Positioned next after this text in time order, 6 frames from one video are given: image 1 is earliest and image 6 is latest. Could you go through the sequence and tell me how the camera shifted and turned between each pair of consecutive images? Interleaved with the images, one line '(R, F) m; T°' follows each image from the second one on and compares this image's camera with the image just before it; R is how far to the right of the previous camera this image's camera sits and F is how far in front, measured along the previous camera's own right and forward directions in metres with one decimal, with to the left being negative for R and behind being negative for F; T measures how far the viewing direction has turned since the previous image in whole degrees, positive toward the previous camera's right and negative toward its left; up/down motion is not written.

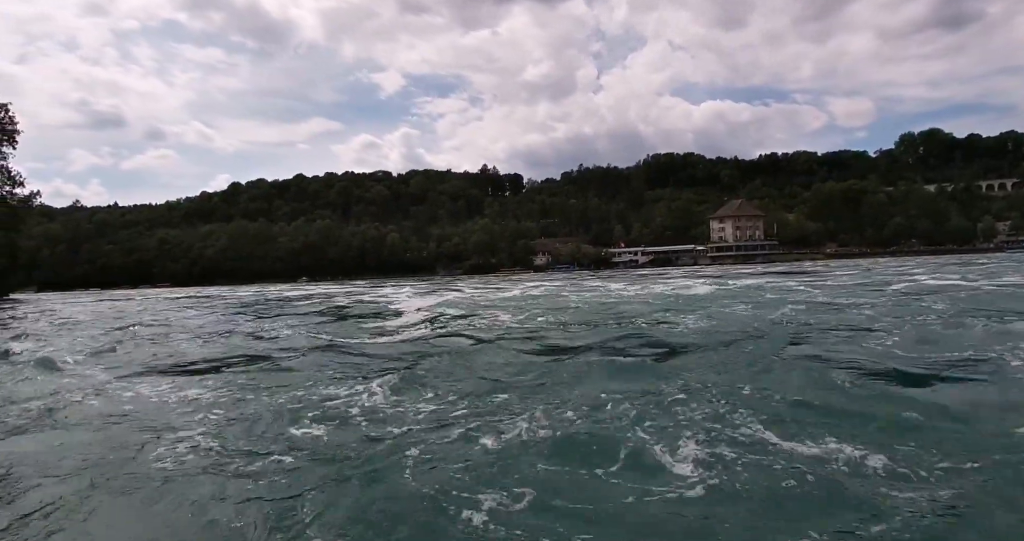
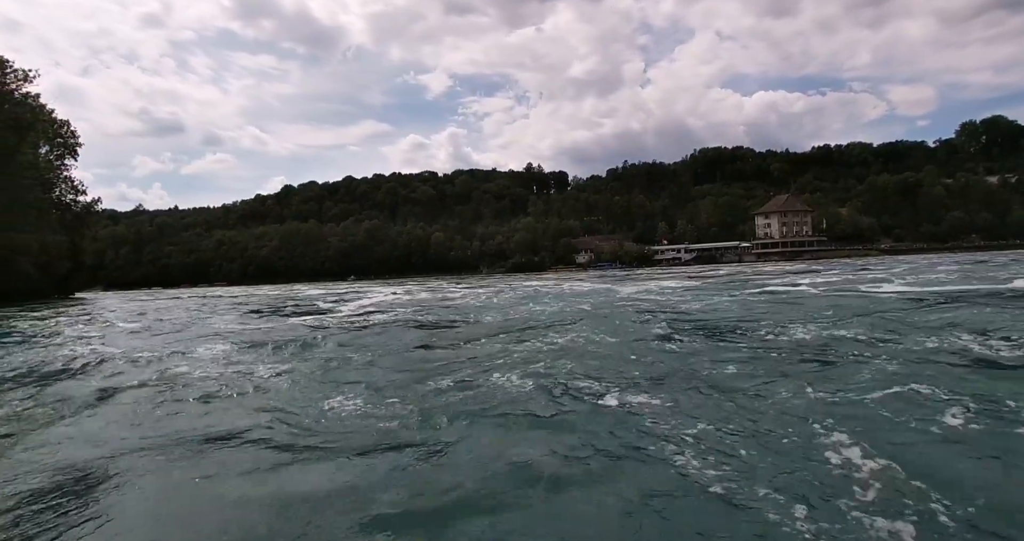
(+1.1, +0.5) m; -5°
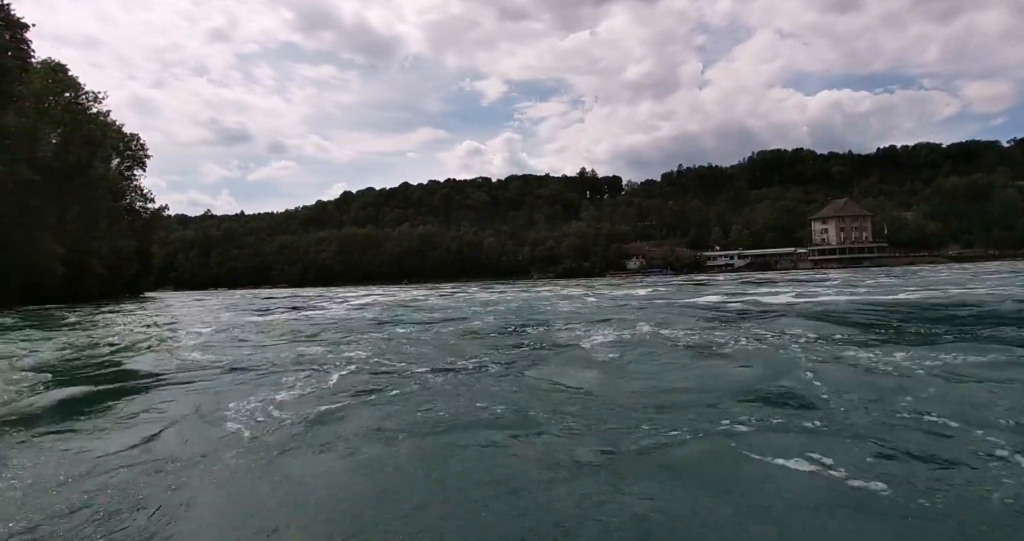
(+1.1, +0.2) m; -5°
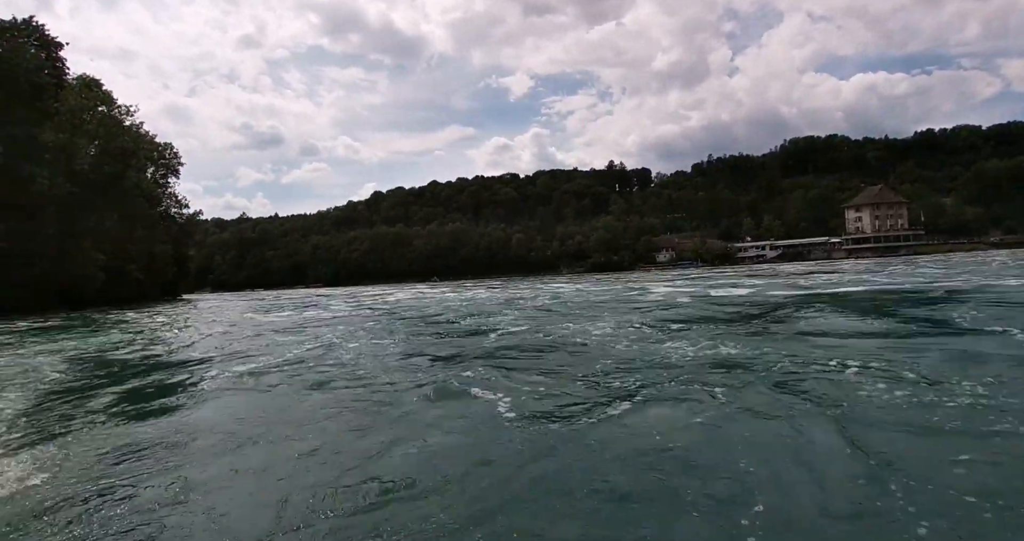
(+0.5, -0.1) m; -3°
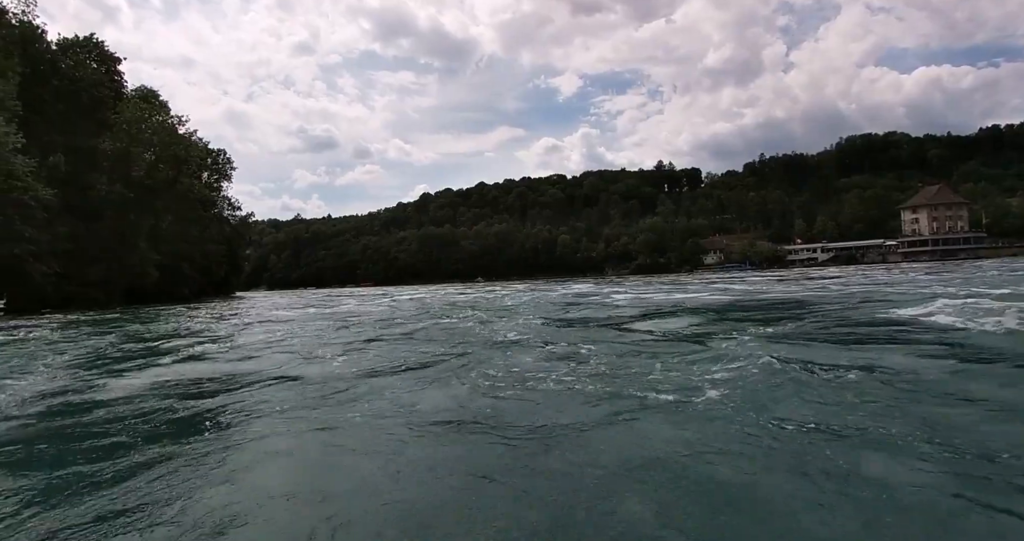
(+1.0, -0.2) m; -5°
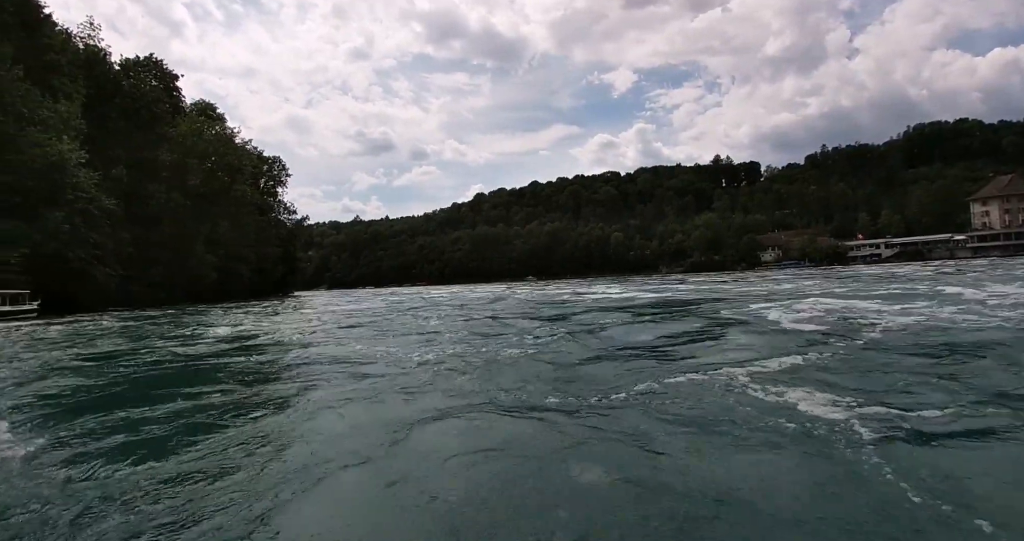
(+1.2, -0.3) m; -5°
